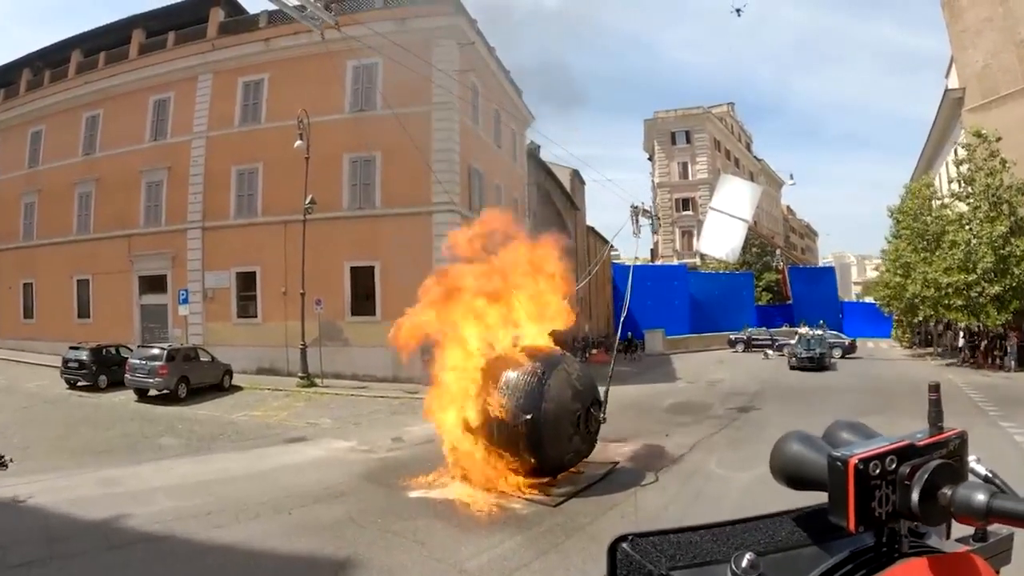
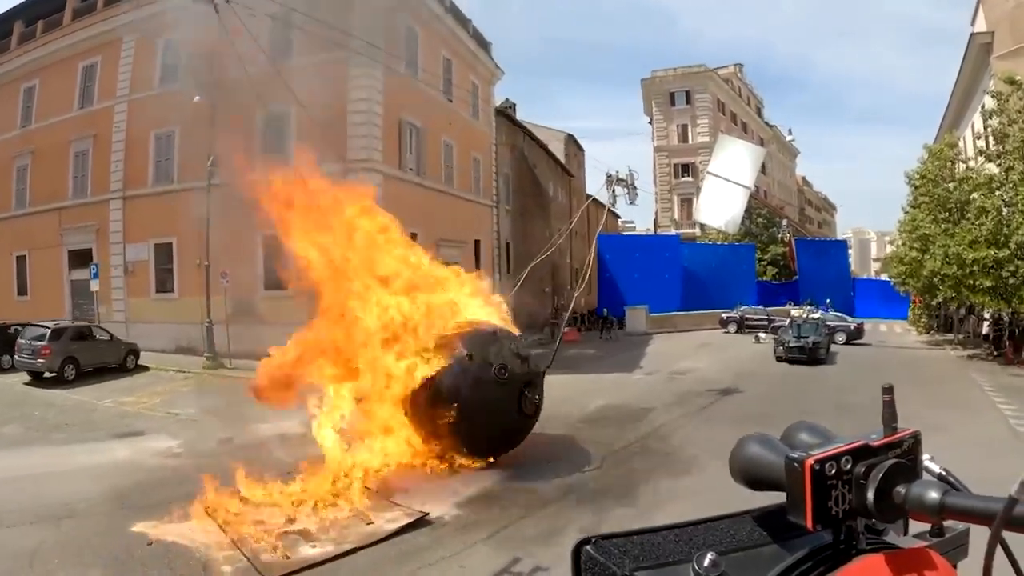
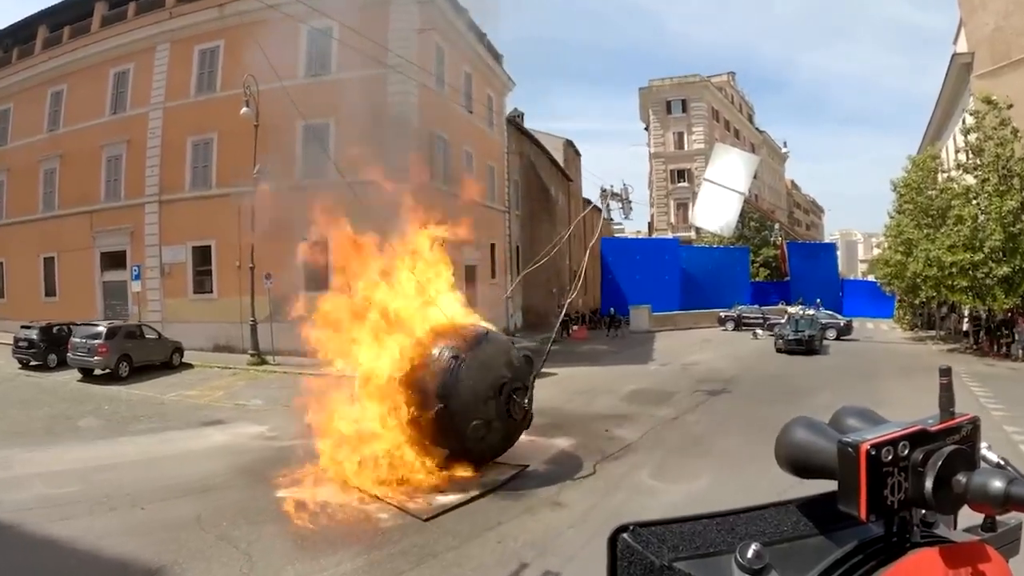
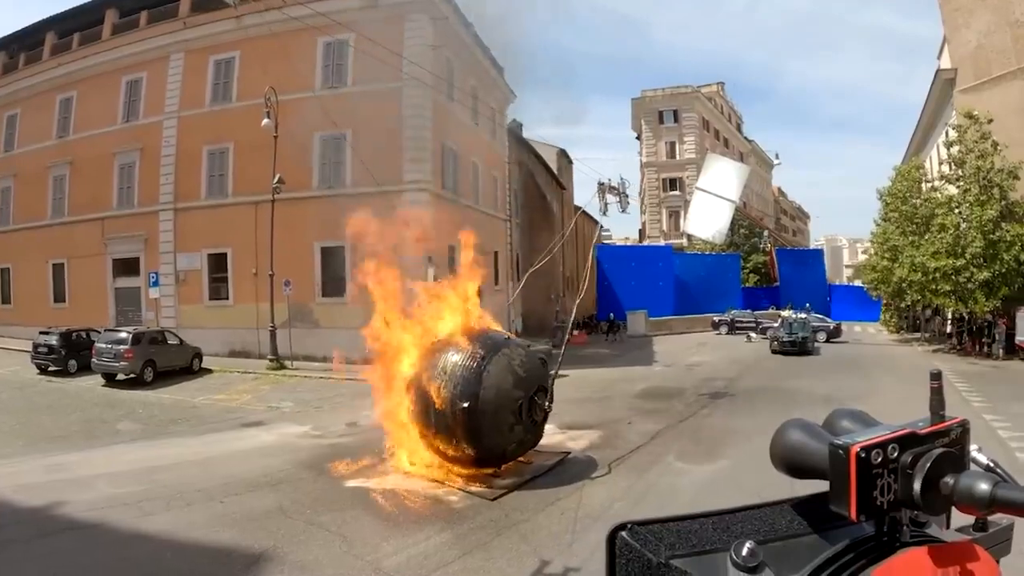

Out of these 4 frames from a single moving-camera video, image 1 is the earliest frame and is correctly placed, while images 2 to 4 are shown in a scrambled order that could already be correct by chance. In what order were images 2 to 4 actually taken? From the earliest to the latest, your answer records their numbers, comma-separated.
4, 3, 2
